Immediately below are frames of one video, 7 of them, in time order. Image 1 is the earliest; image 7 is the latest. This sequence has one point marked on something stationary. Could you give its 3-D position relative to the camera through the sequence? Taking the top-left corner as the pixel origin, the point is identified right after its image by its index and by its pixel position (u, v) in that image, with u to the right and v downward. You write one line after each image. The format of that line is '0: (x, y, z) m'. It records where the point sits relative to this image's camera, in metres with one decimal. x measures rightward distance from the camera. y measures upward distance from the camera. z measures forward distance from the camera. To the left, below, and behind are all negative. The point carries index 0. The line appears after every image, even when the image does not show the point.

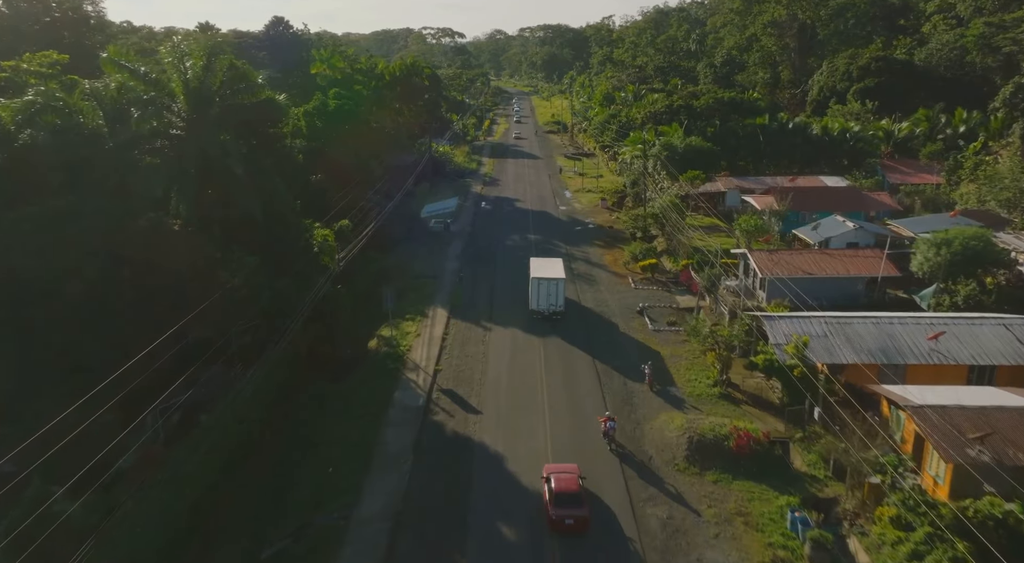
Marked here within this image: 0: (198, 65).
0: (-9.9, +6.9, +19.5) m
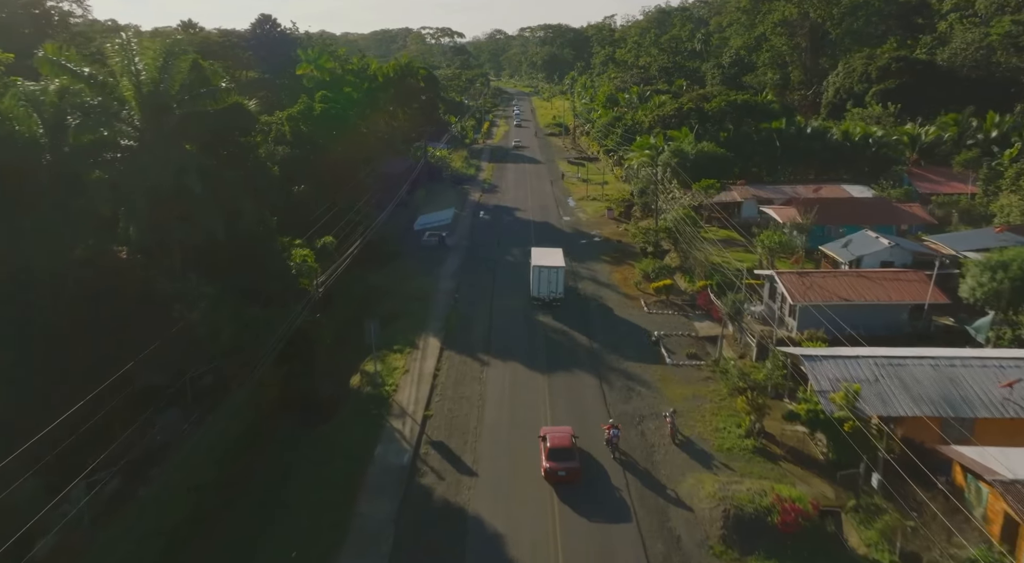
0: (-9.9, +6.0, +16.9) m
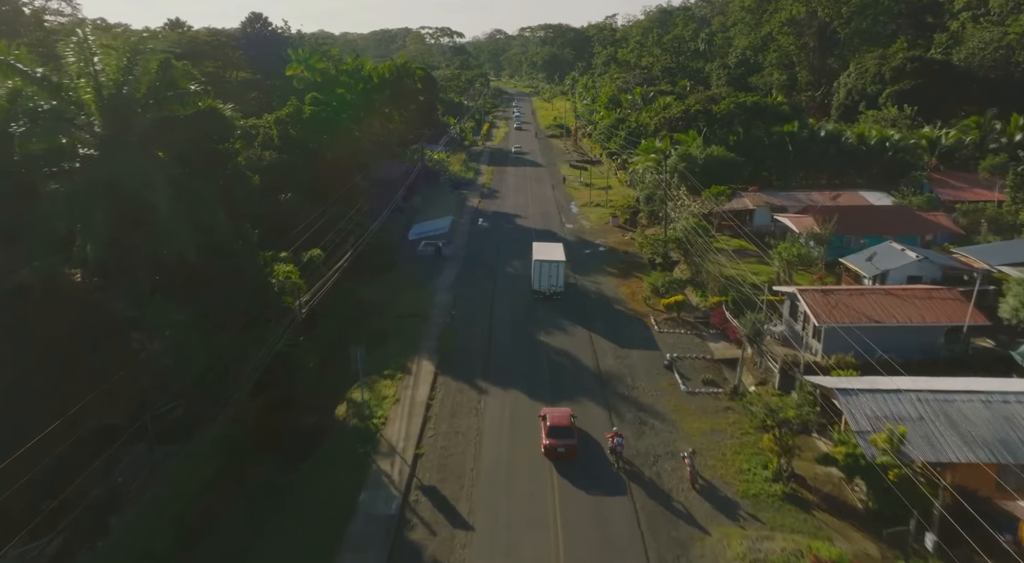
0: (-9.9, +5.3, +15.1) m
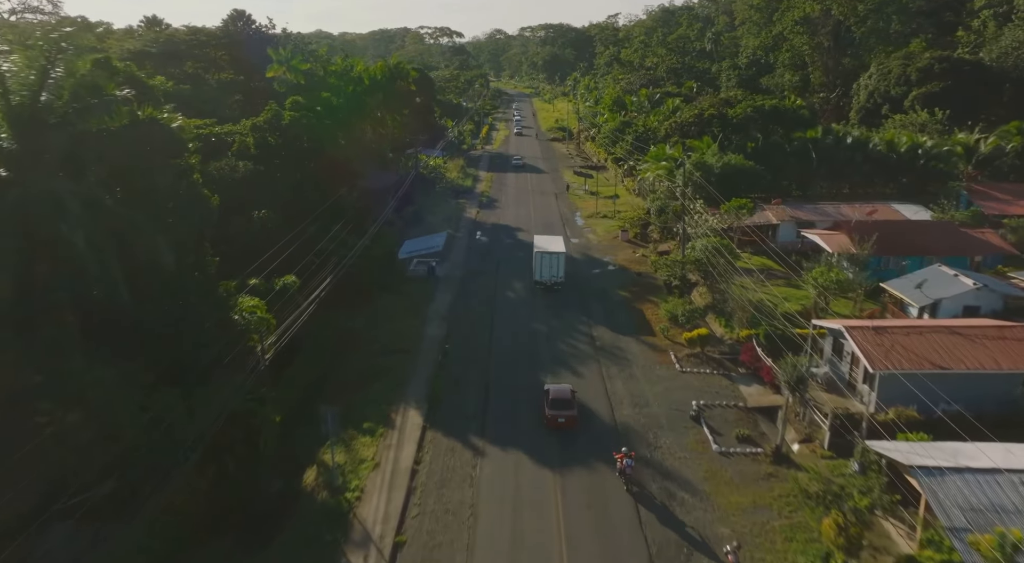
0: (-9.8, +4.3, +12.2) m
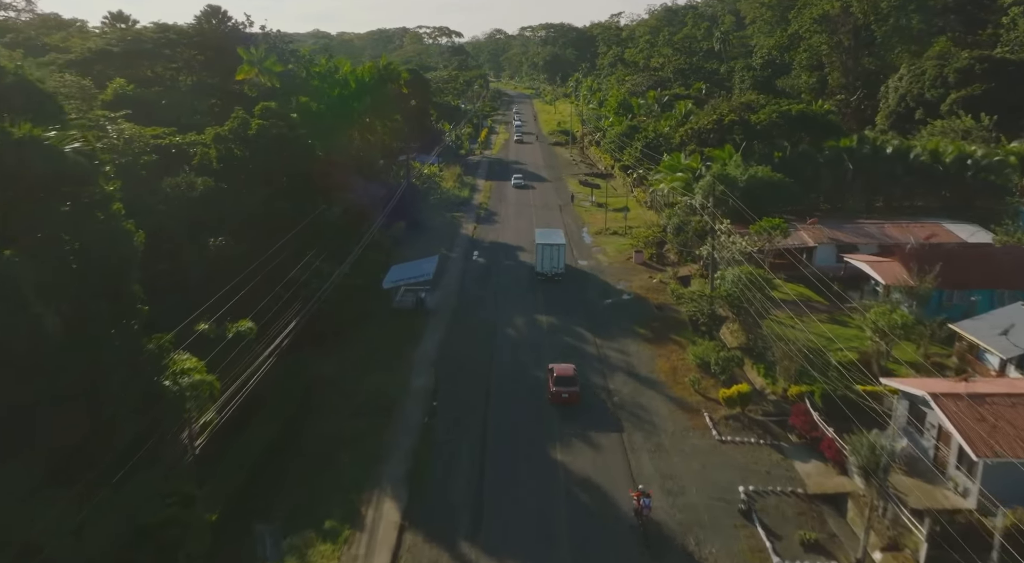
0: (-9.8, +2.9, +8.5) m
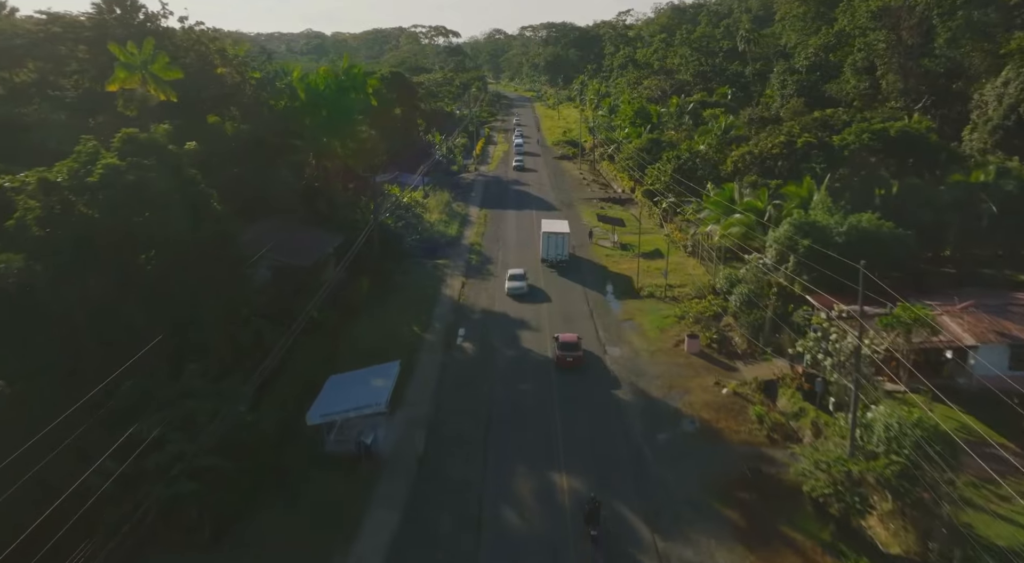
0: (-9.8, -0.5, -0.8) m
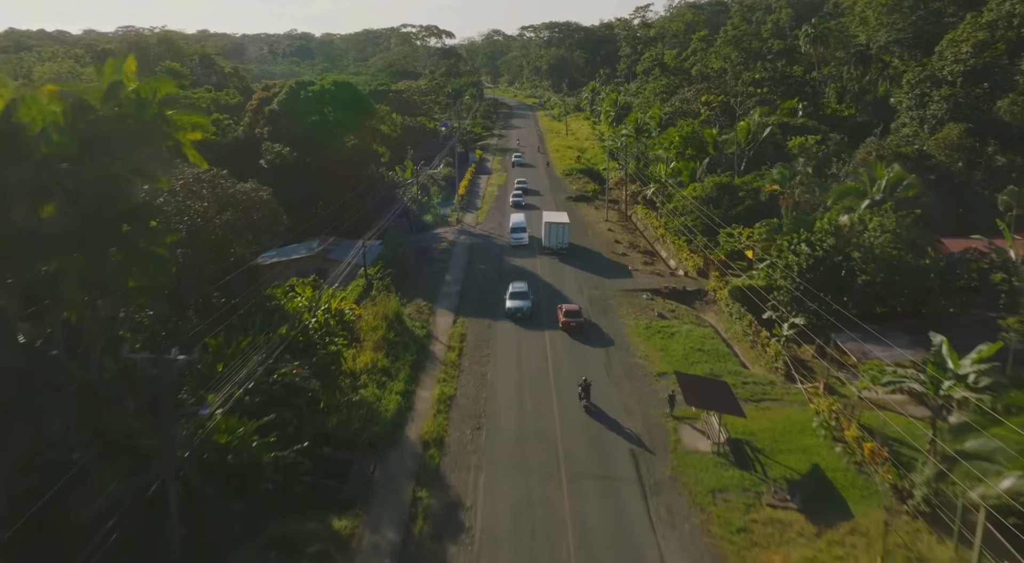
0: (-9.9, -7.0, -18.9) m
